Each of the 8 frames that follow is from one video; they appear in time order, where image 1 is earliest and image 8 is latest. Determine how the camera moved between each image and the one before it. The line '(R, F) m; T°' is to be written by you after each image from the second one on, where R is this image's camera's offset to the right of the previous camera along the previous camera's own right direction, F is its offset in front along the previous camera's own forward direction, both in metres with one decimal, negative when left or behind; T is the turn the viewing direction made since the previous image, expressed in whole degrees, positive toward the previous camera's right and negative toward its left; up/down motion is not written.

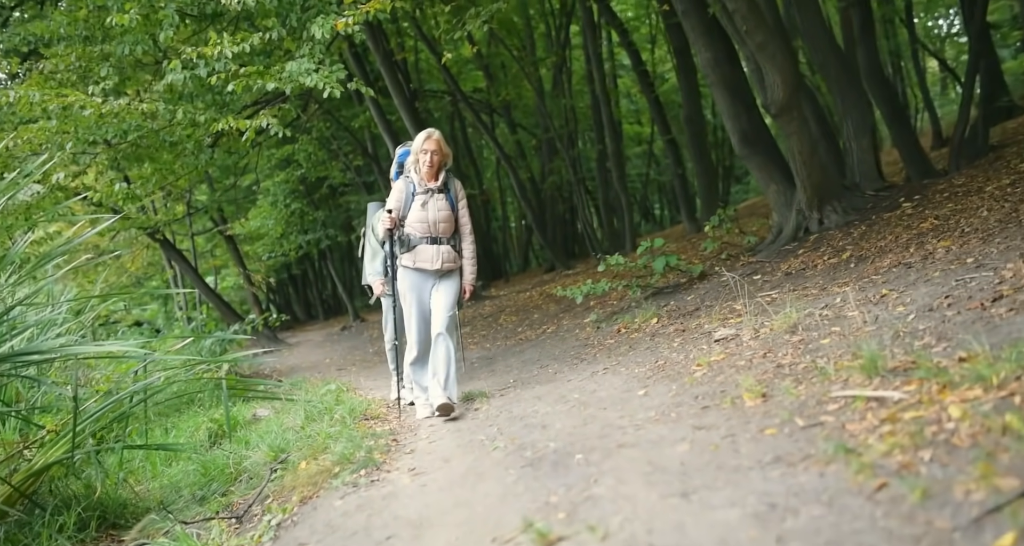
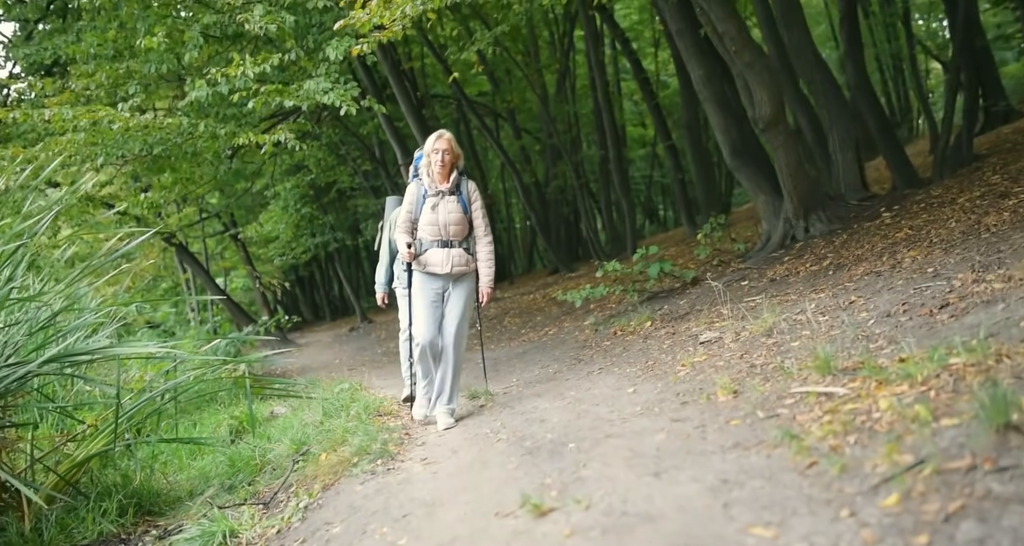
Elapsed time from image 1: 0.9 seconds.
(0.0, -0.6) m; 0°
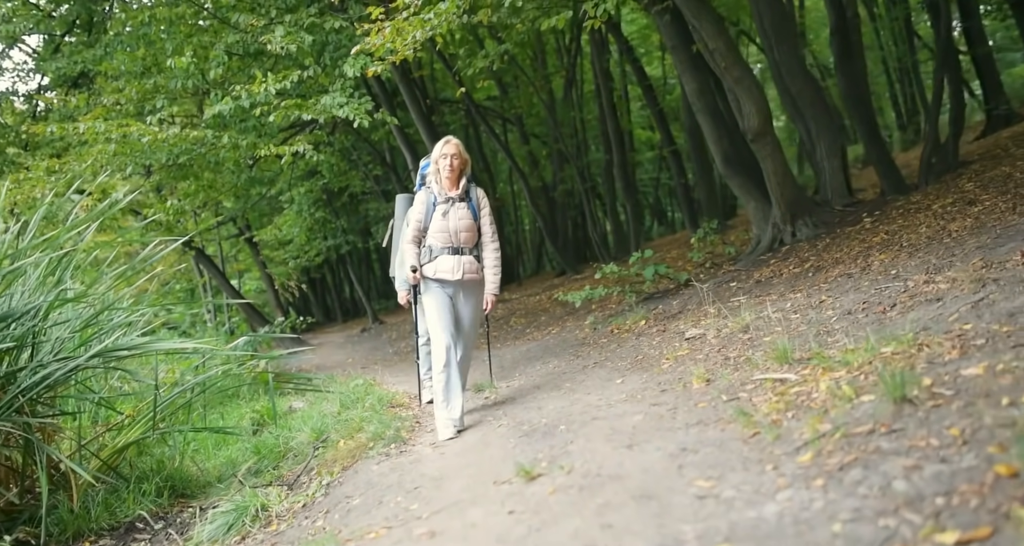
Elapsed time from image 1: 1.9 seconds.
(+0.1, -0.6) m; -1°
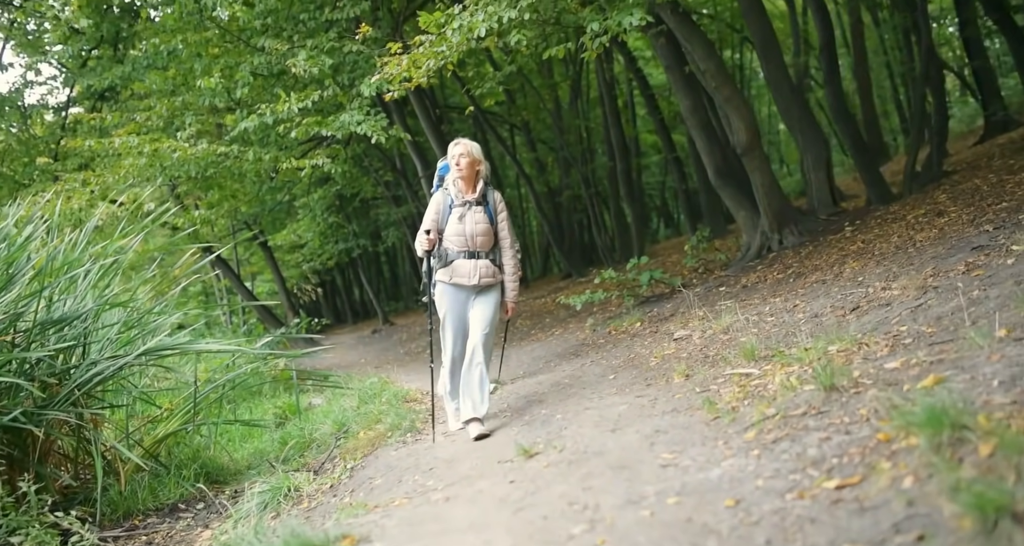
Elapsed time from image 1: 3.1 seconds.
(0.0, -0.7) m; 0°
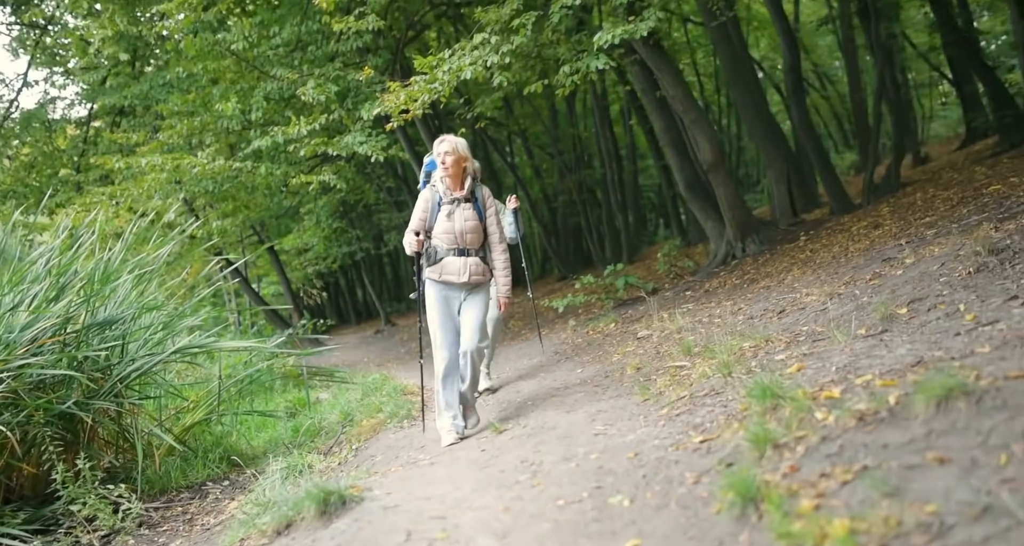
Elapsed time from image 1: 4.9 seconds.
(+0.2, -1.2) m; 0°
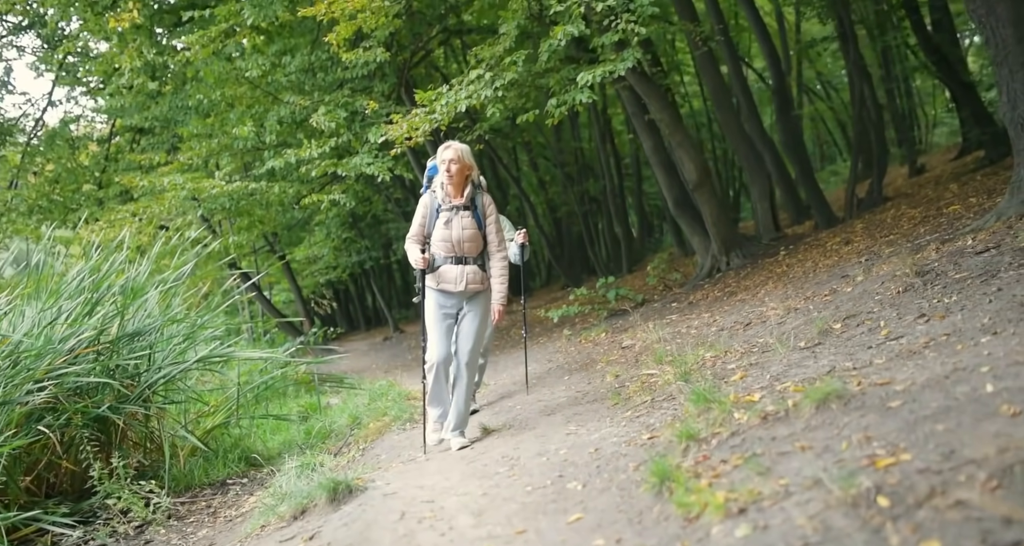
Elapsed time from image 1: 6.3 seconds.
(+0.2, -0.8) m; -1°
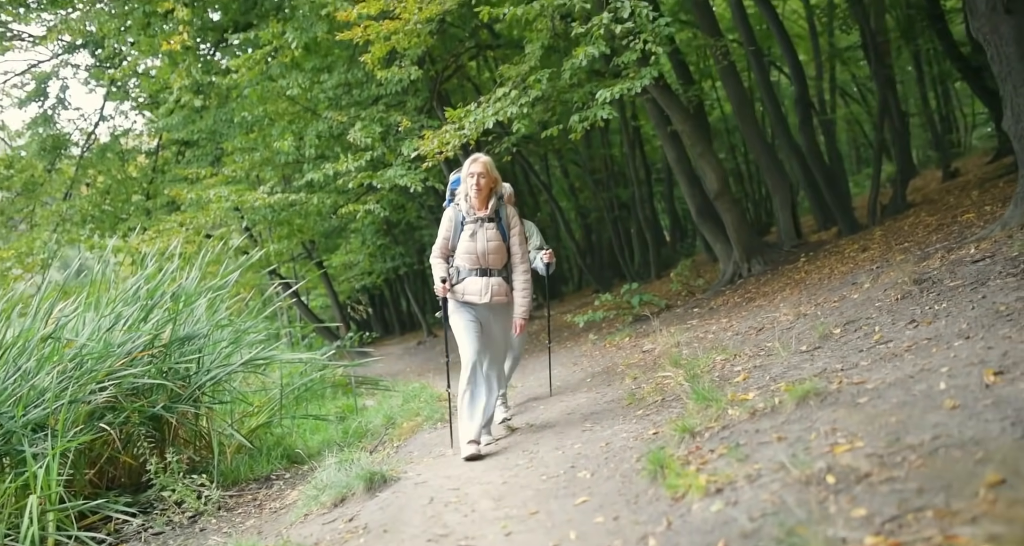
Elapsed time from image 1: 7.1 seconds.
(+0.1, -0.5) m; -2°
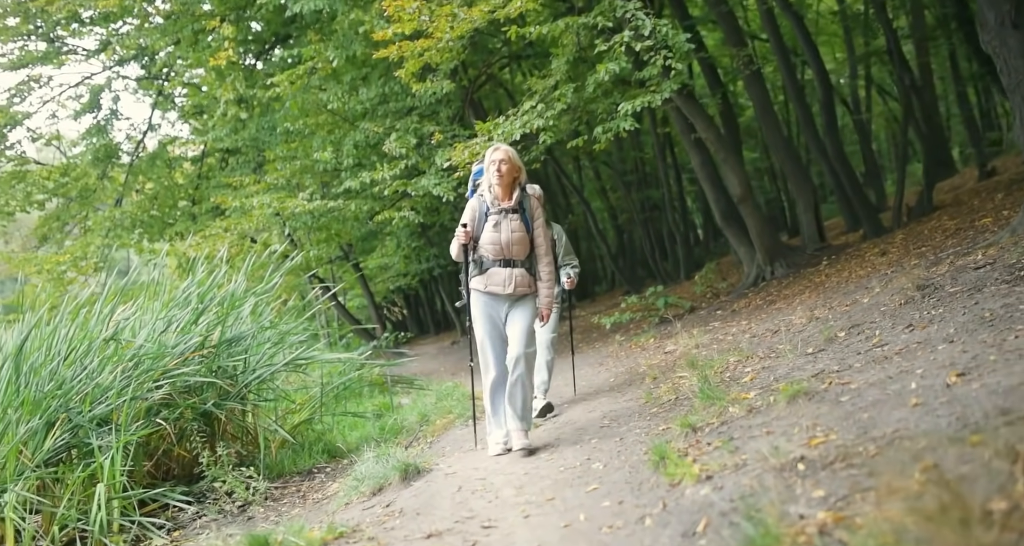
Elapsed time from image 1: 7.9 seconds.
(+0.1, -0.5) m; -2°
